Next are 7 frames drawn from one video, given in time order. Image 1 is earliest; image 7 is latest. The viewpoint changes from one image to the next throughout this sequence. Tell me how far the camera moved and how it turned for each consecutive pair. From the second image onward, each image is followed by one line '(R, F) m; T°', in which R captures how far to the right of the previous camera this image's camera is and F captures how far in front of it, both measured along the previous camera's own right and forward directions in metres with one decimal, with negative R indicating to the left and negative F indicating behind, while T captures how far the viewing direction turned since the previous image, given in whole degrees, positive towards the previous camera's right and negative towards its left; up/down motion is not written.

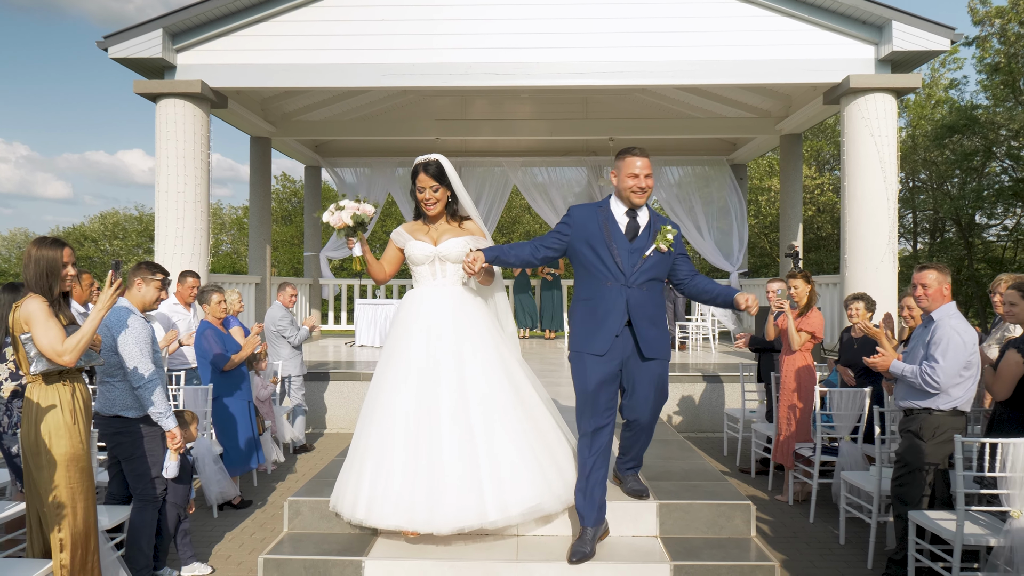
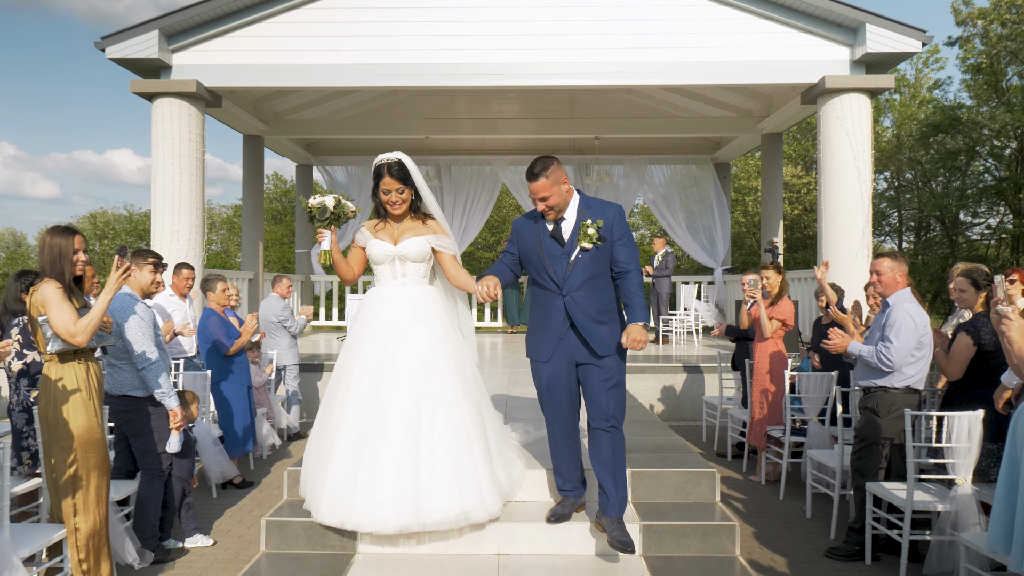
(0.0, -0.3) m; +1°
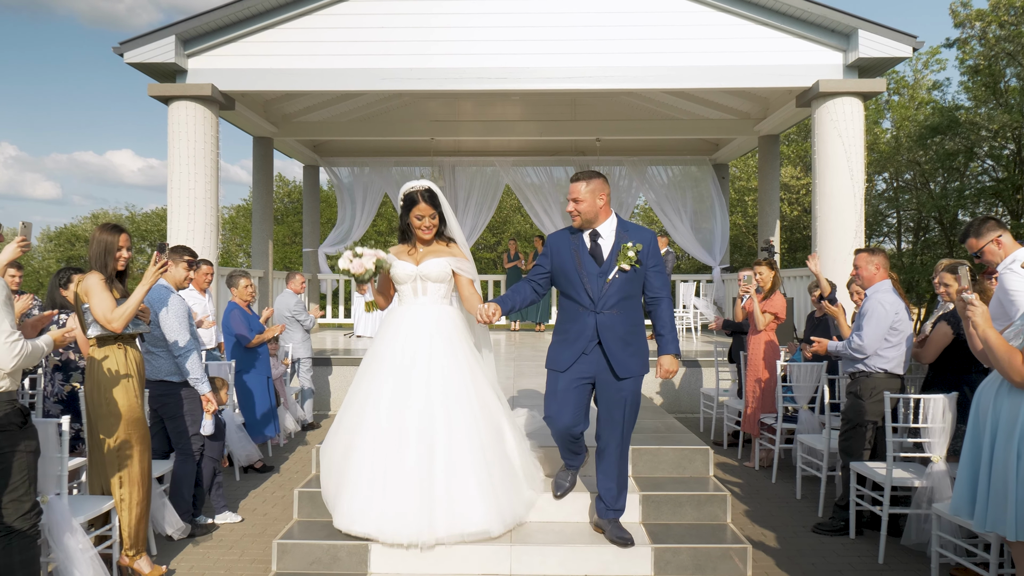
(-0.1, -0.3) m; 0°
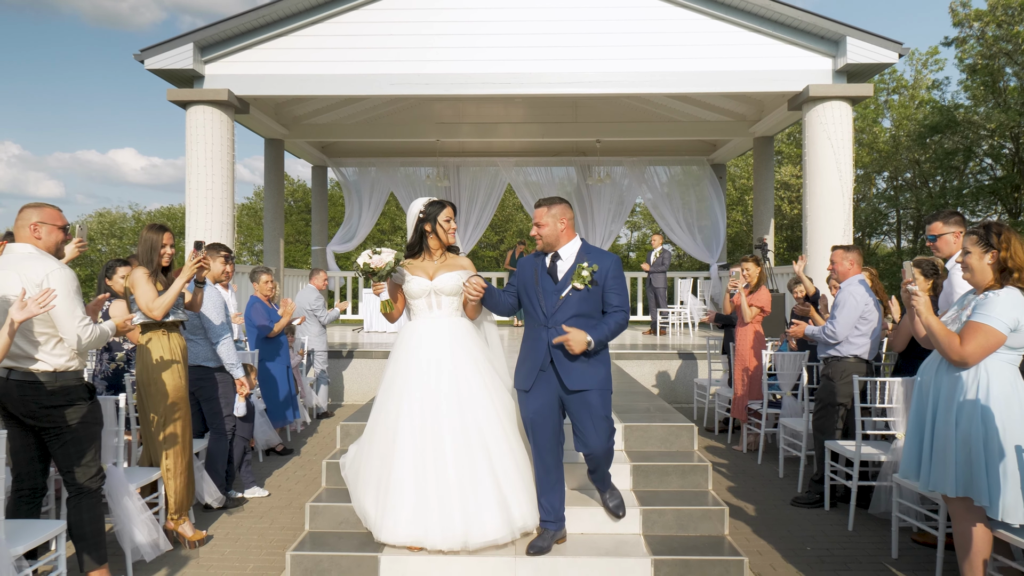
(0.0, -0.4) m; 0°
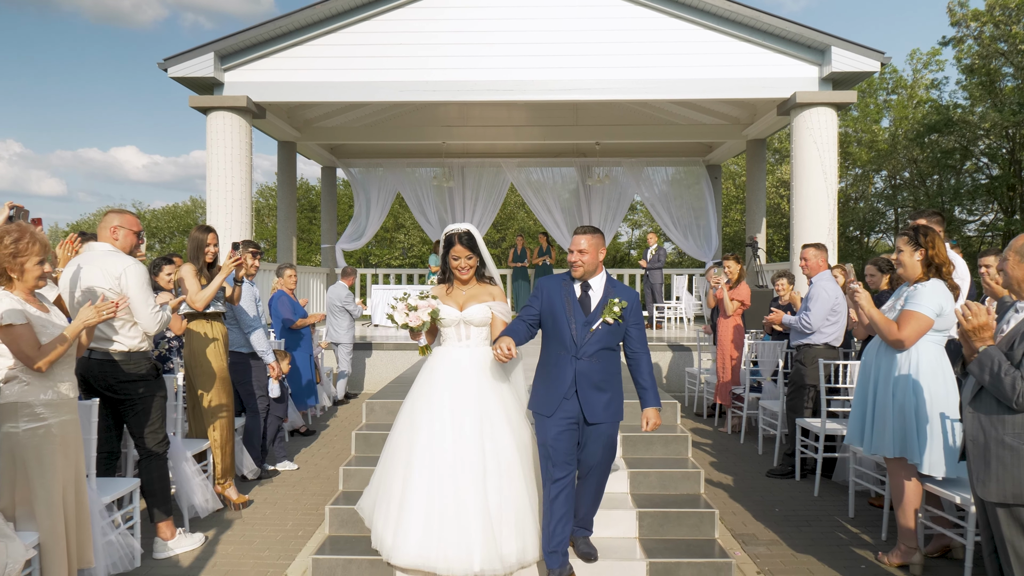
(0.0, -0.6) m; 0°
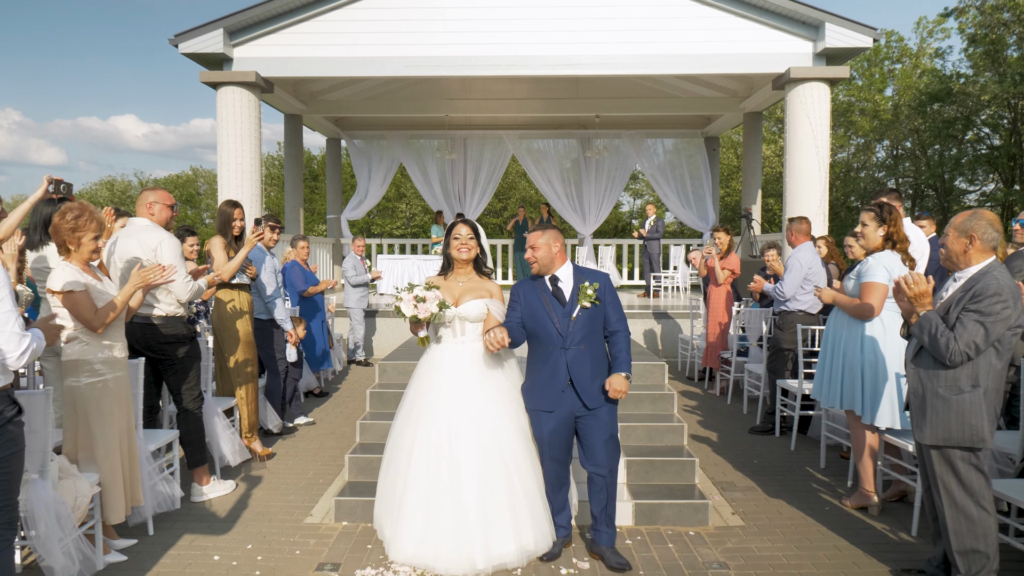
(0.0, -0.4) m; 0°
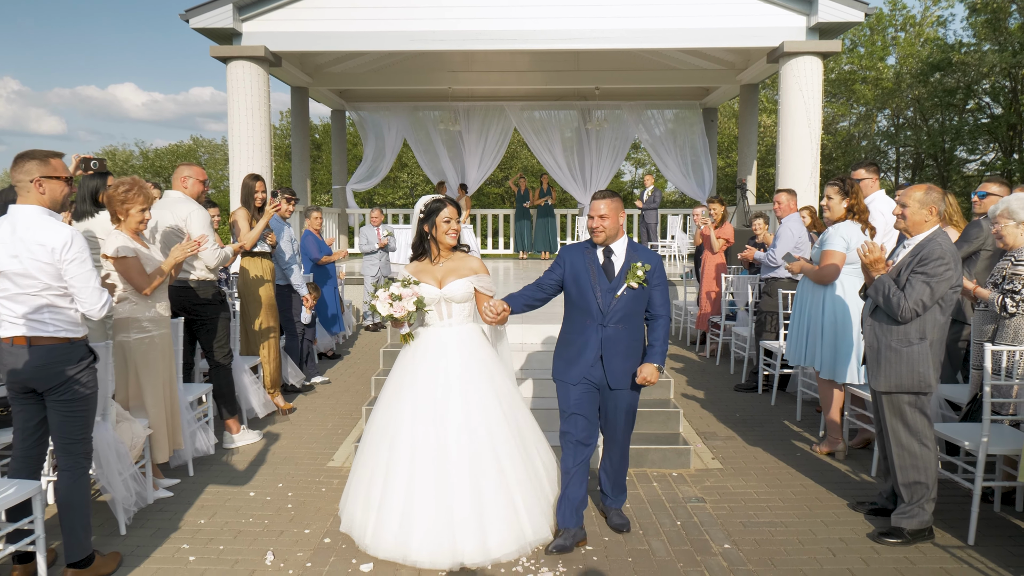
(0.0, -0.4) m; 0°
